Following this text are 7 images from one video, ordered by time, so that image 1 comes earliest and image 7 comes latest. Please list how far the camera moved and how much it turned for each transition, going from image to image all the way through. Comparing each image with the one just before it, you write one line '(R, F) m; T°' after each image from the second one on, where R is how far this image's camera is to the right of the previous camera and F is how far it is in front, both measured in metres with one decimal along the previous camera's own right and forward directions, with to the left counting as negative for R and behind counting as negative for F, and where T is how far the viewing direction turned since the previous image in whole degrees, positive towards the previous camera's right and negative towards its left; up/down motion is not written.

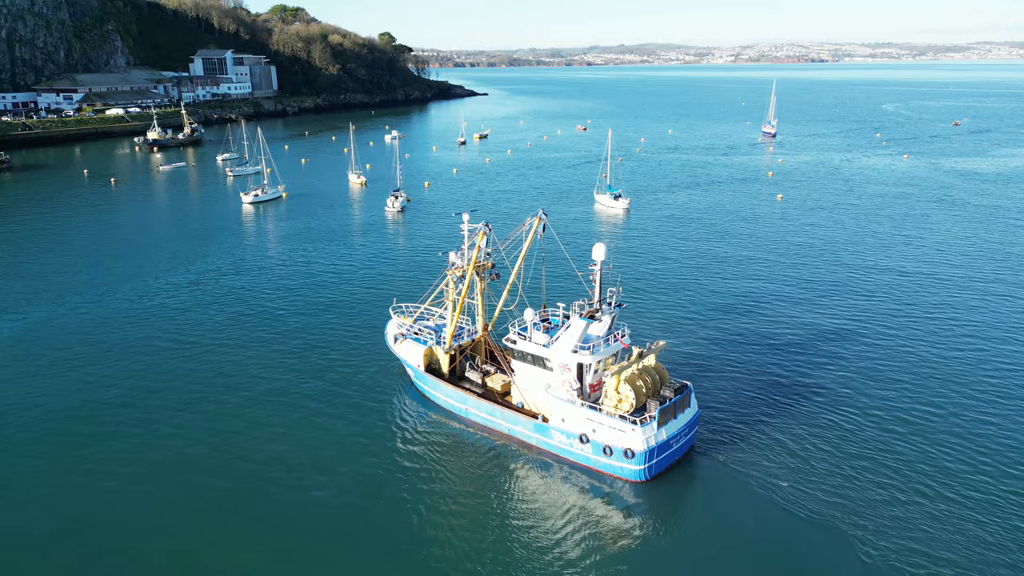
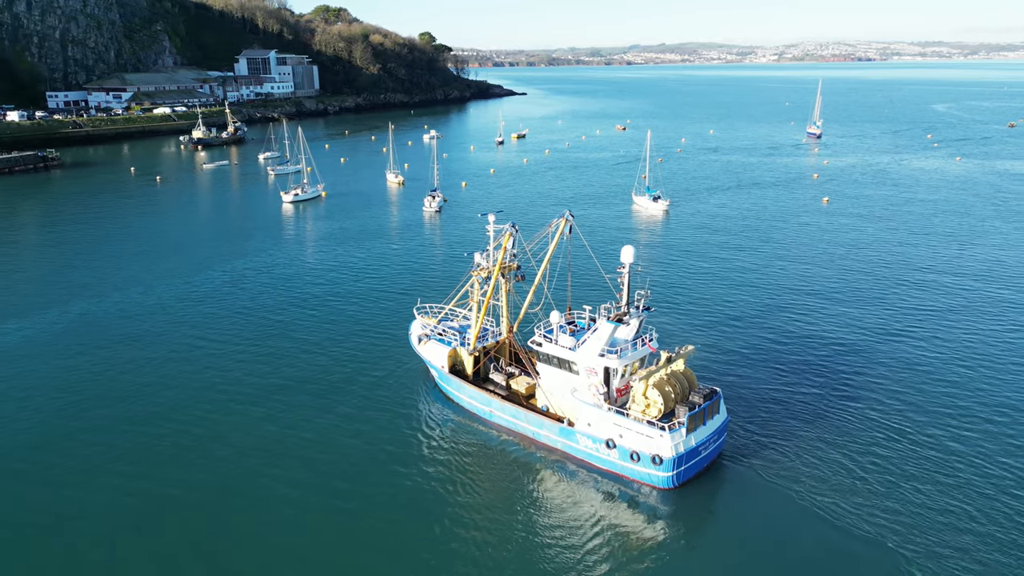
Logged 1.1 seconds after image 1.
(+0.5, +0.3) m; -3°
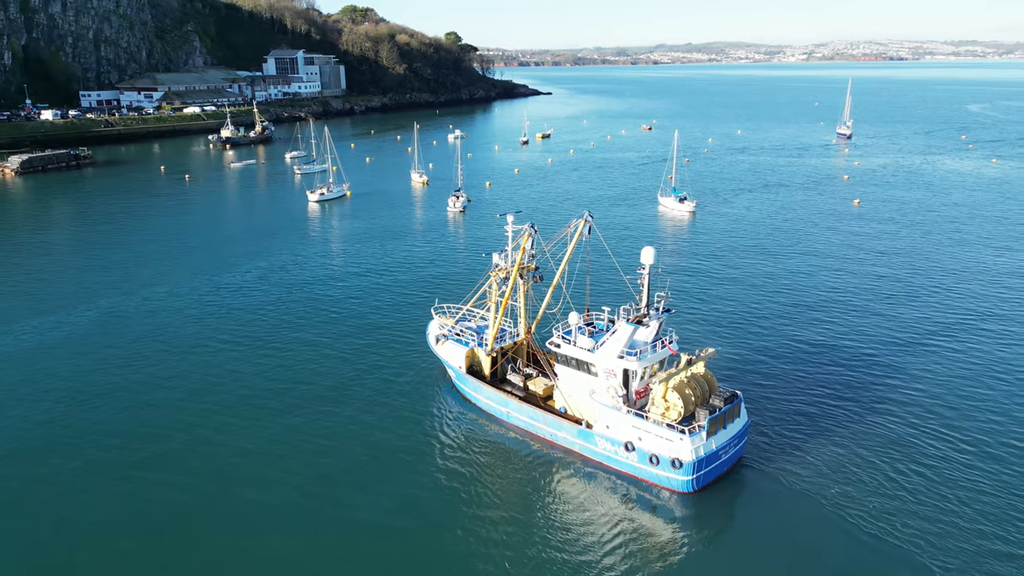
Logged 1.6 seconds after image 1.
(+0.2, +0.1) m; -2°
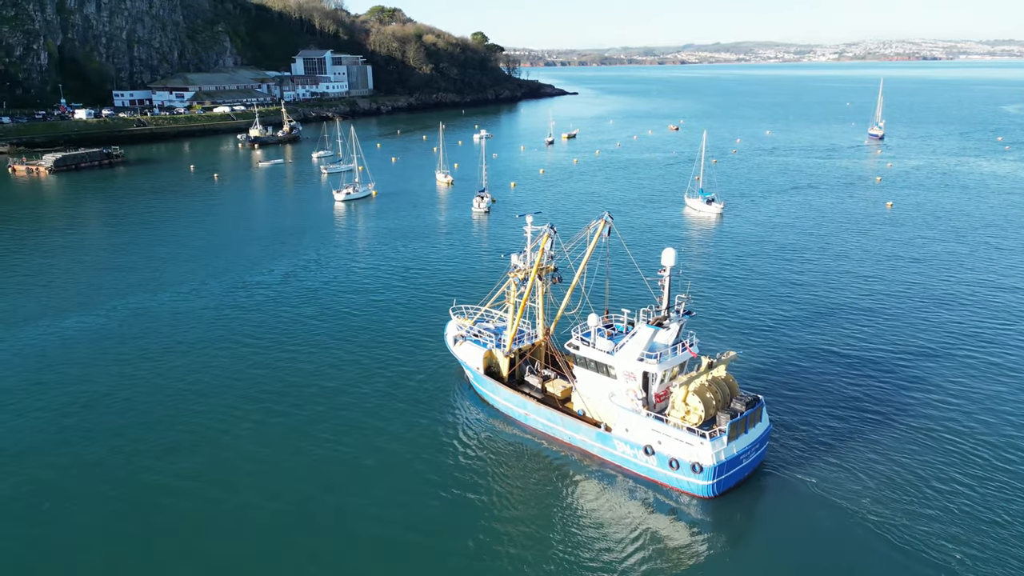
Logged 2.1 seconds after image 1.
(+0.2, +0.1) m; -2°
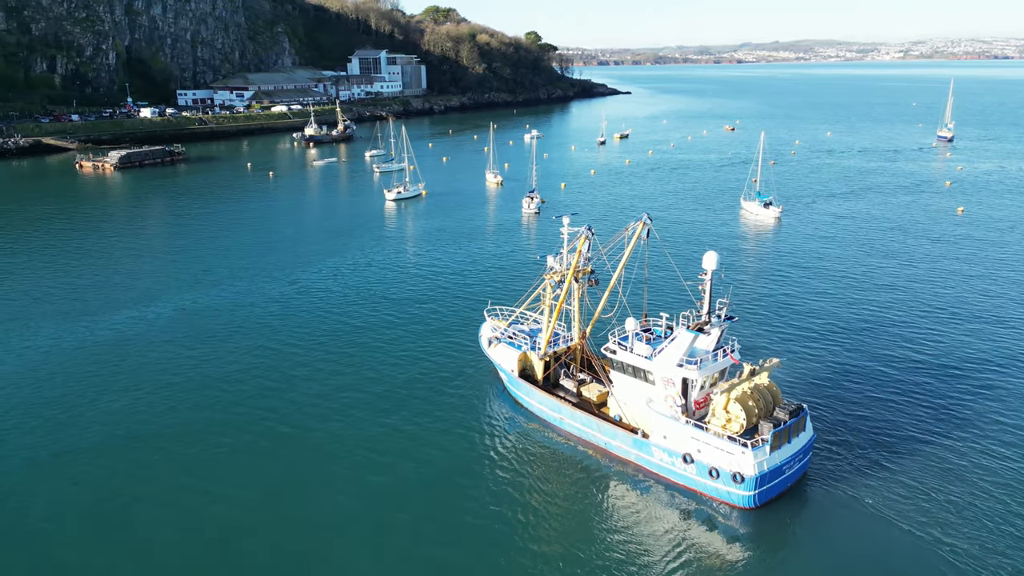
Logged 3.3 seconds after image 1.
(+0.6, +0.3) m; -4°
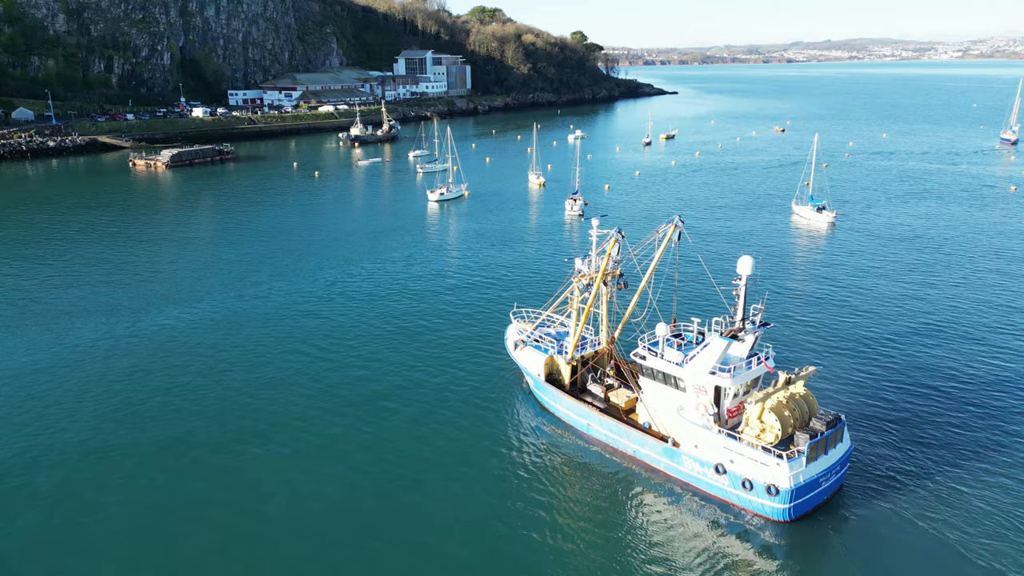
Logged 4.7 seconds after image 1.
(+0.6, +0.4) m; -3°
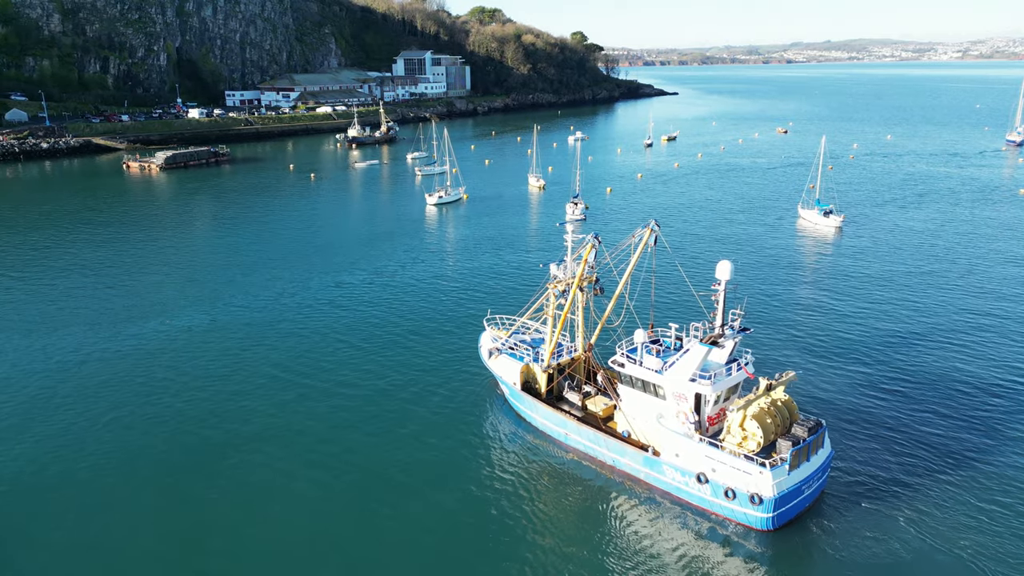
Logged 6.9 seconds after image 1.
(+1.0, +0.6) m; 0°
